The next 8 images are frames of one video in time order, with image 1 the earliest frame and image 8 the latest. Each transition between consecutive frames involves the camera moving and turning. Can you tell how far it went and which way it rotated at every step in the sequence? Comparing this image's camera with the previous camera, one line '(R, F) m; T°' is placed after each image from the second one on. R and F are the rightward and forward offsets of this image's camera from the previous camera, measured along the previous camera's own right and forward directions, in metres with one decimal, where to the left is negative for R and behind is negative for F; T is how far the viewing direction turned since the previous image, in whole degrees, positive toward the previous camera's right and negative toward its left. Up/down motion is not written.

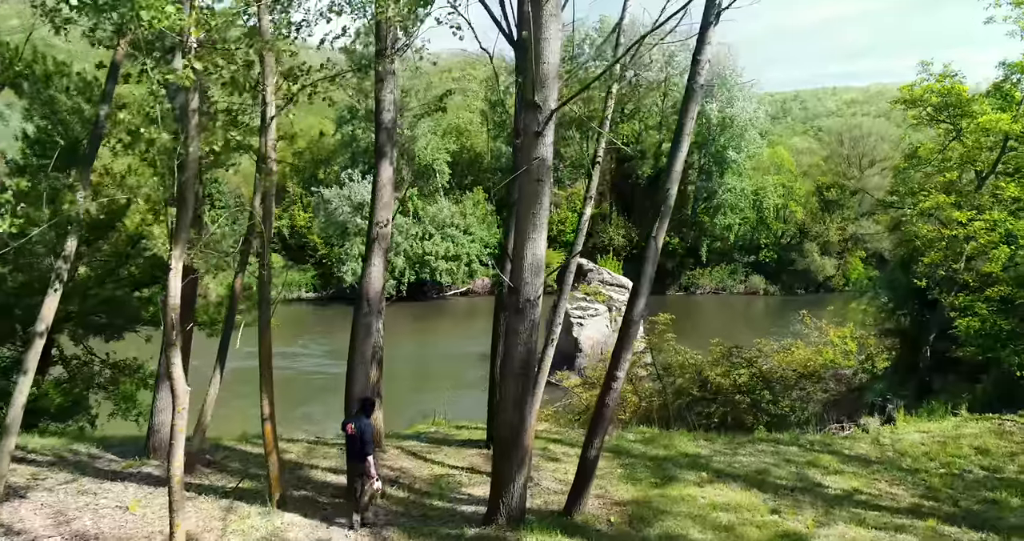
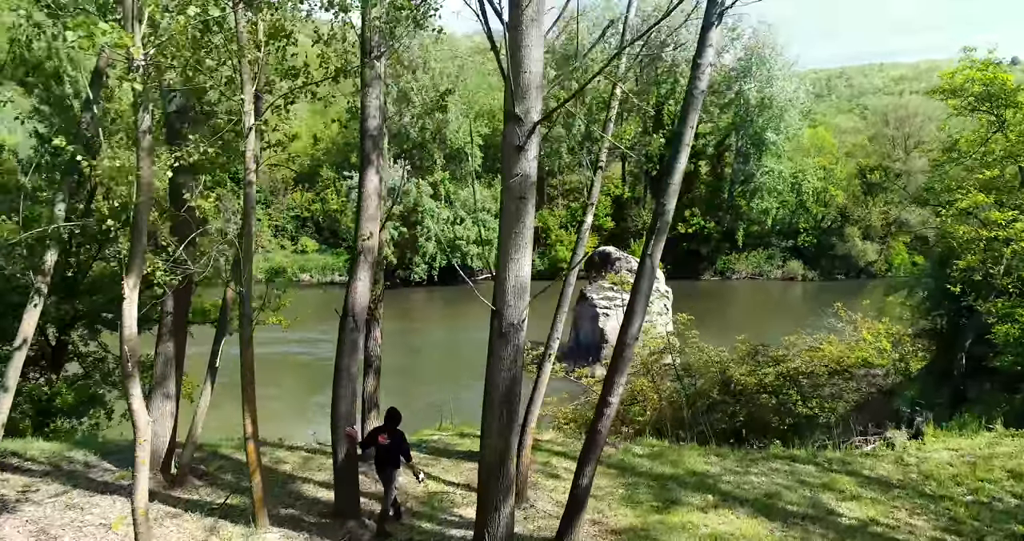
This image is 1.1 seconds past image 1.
(+0.4, +0.3) m; -3°
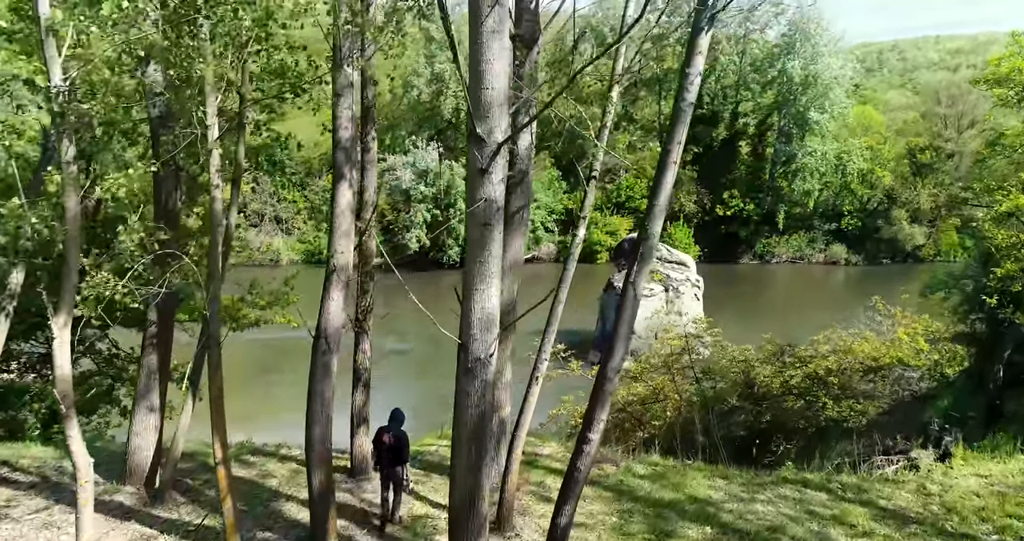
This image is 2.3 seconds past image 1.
(+0.4, +0.4) m; -3°
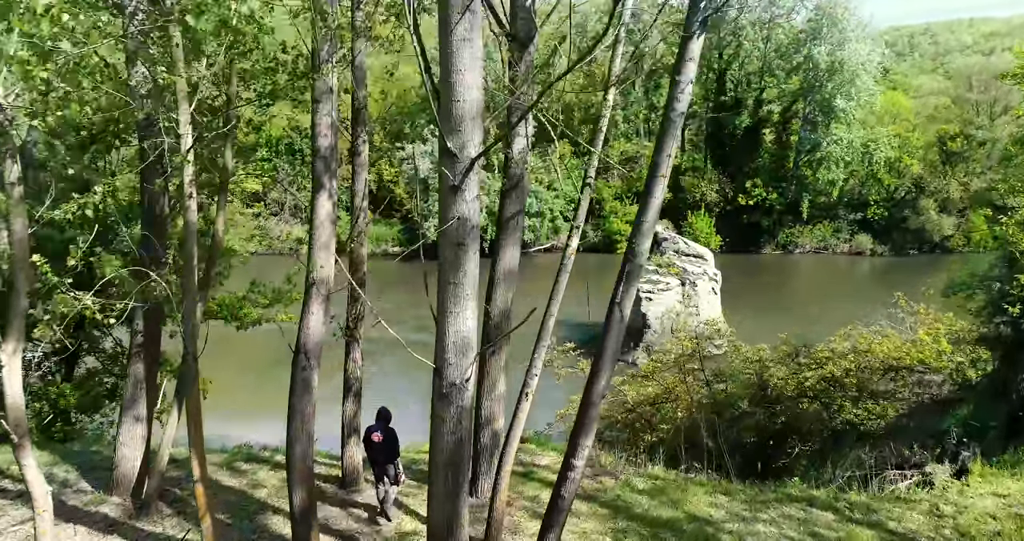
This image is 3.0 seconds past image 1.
(+0.3, +0.2) m; -2°
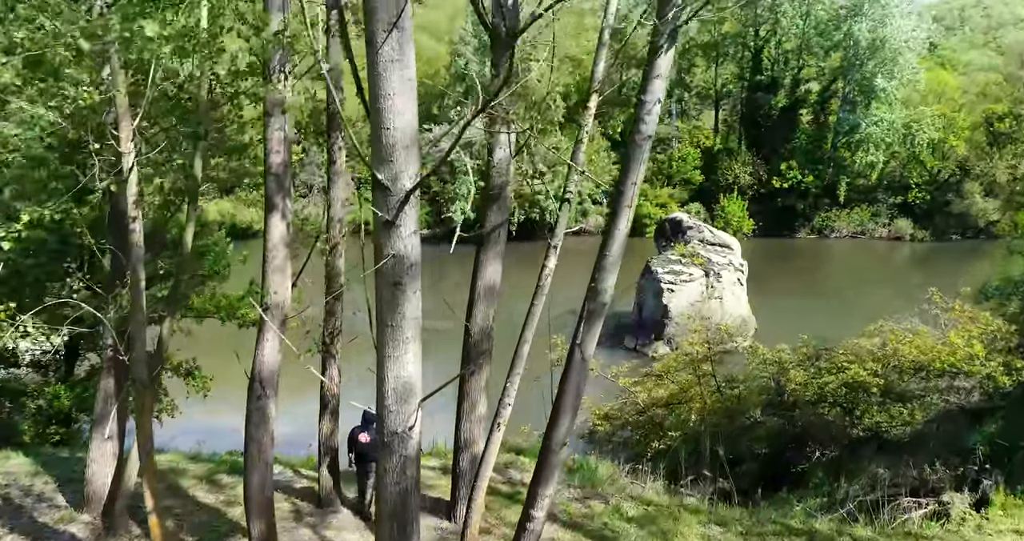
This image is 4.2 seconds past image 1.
(+0.5, +0.4) m; -3°
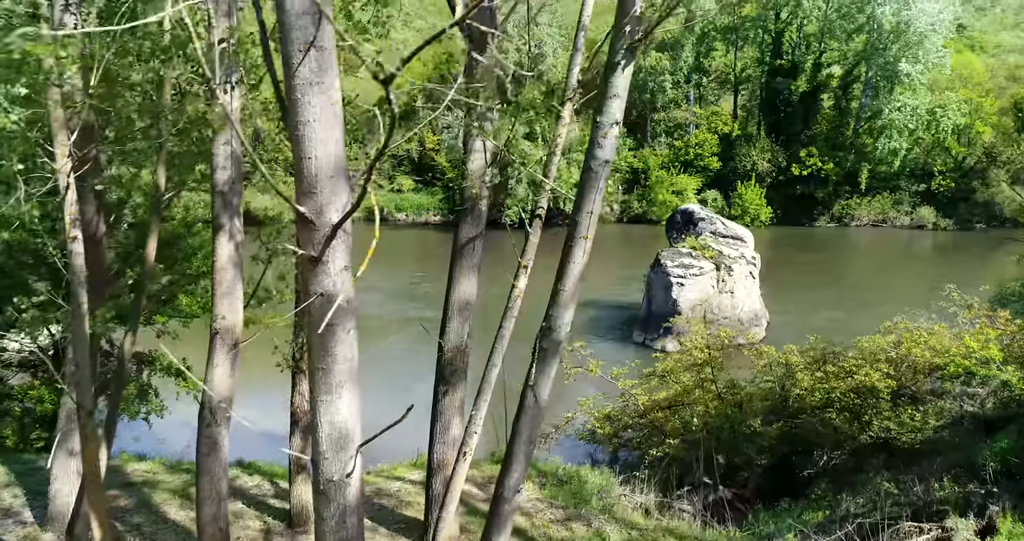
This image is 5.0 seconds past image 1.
(+0.4, +0.3) m; -1°
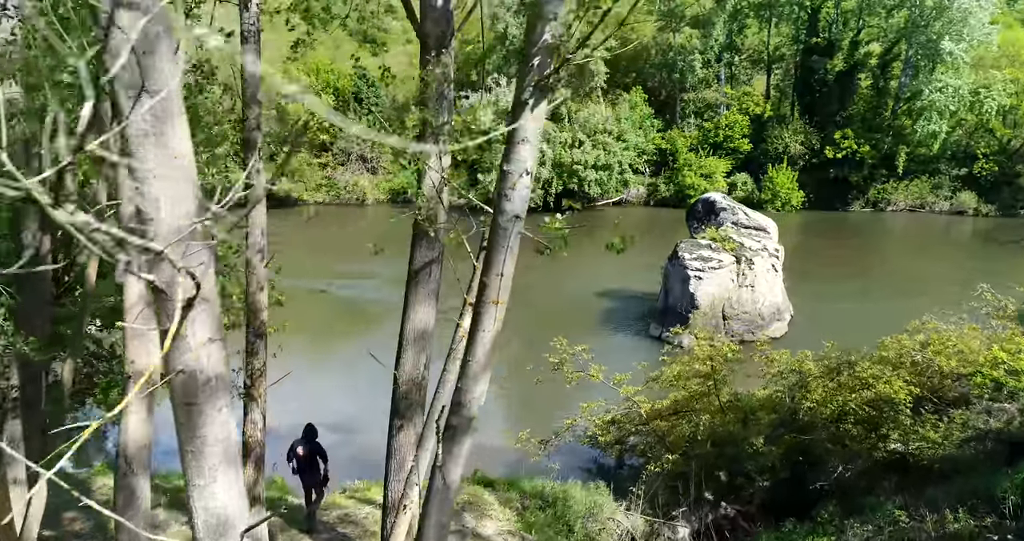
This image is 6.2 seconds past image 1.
(+0.5, +0.5) m; -2°
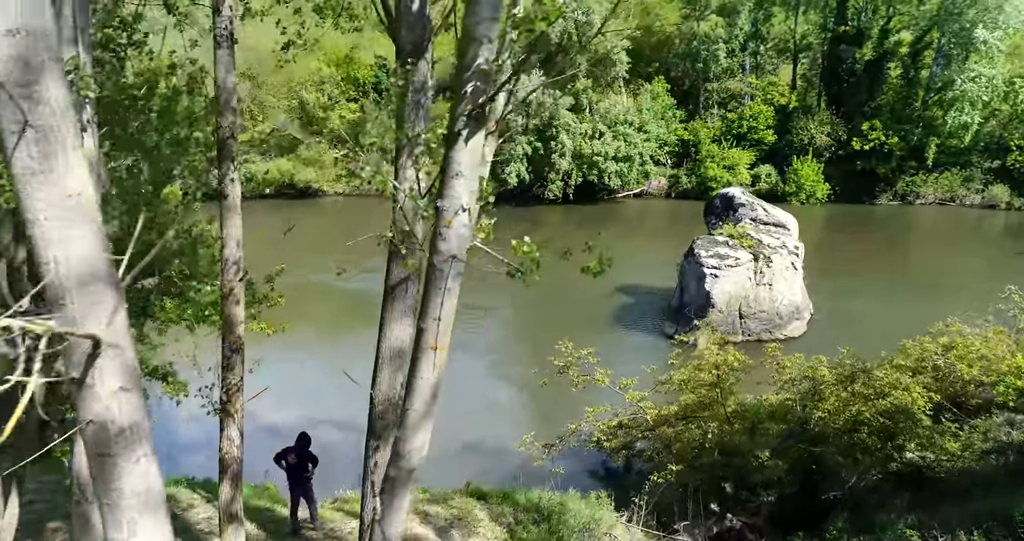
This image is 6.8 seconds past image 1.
(+0.3, +0.3) m; -2°
